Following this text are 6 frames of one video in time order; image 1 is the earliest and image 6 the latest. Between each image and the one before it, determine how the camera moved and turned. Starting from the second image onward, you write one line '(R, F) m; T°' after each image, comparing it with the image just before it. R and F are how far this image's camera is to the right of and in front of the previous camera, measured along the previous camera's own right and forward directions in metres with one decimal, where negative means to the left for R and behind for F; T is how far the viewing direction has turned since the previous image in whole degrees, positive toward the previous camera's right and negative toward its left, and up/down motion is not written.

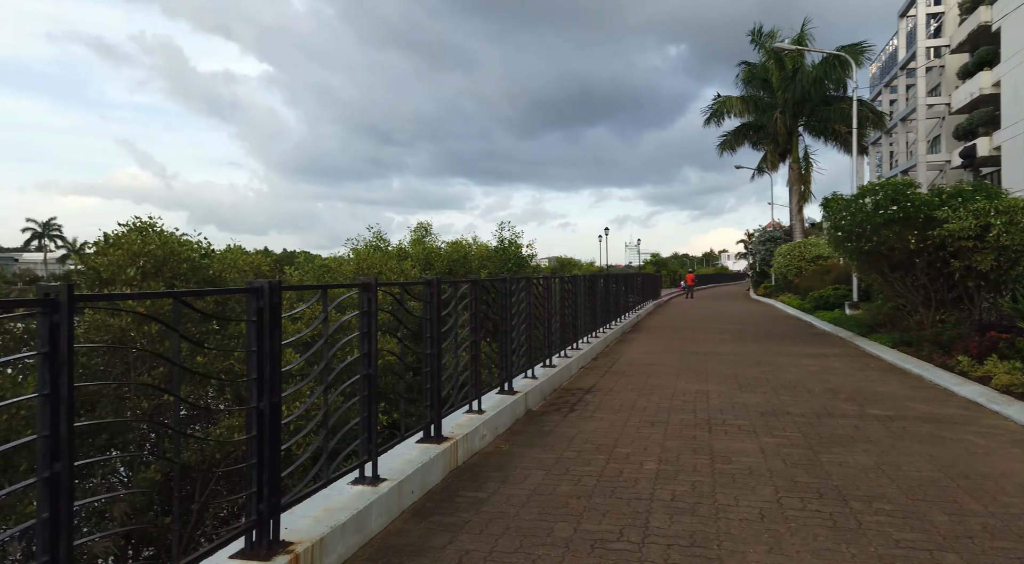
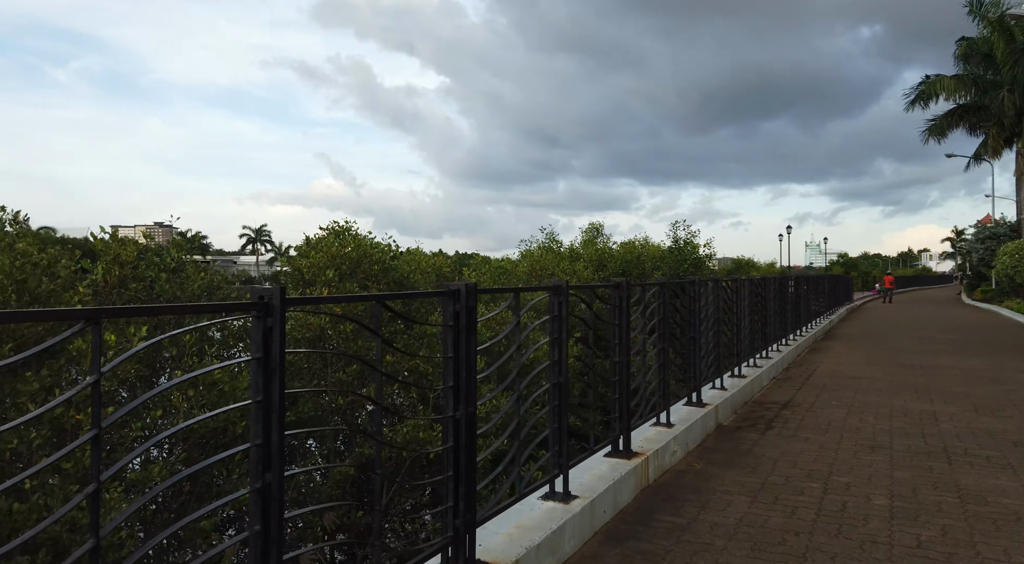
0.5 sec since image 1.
(-0.2, +0.2) m; -14°
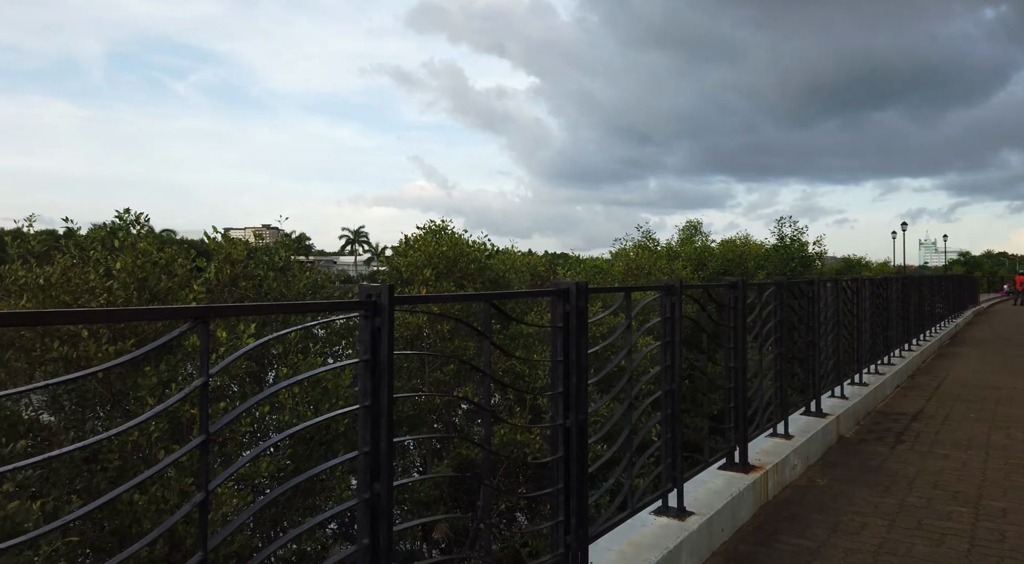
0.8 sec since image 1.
(-0.1, +0.2) m; -8°
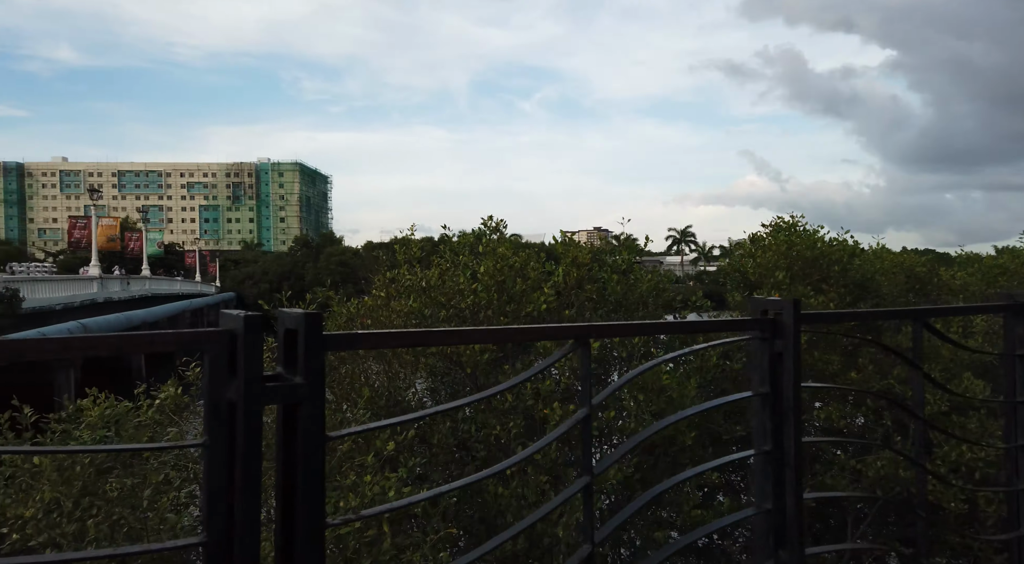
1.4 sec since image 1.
(-0.2, +0.3) m; -27°
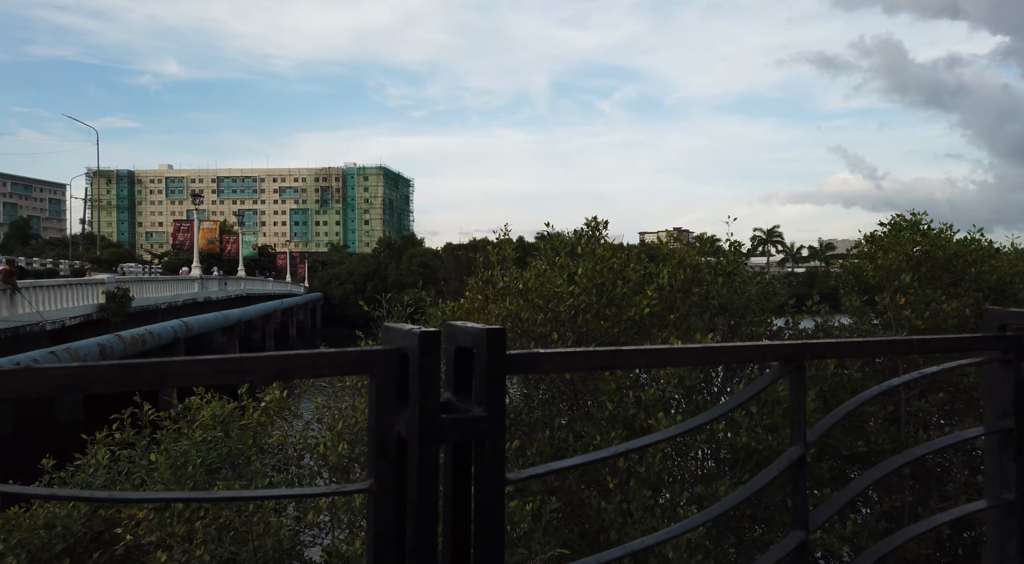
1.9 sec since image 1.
(-0.2, +0.2) m; -7°
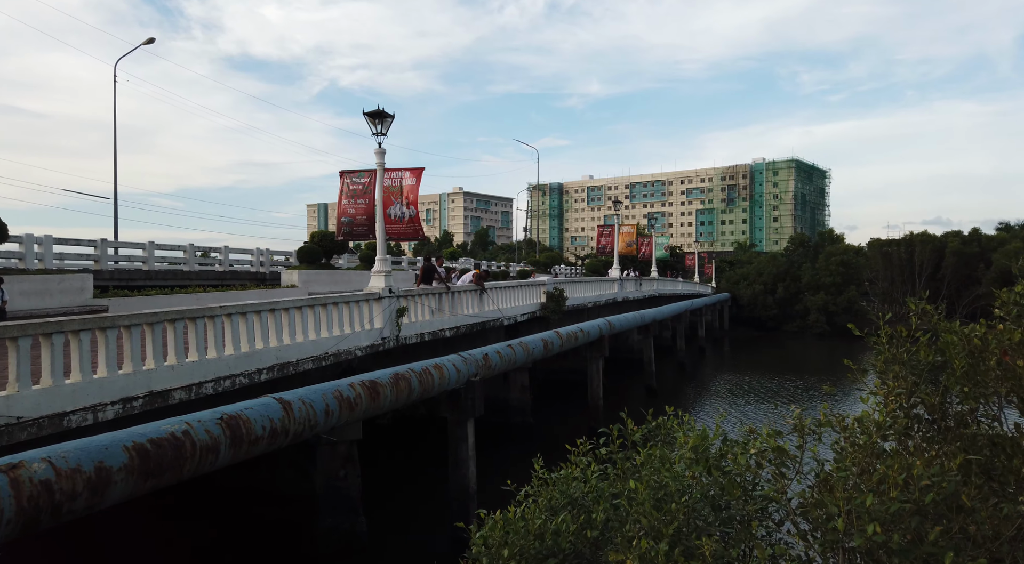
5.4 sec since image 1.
(-0.7, +0.6) m; -33°
